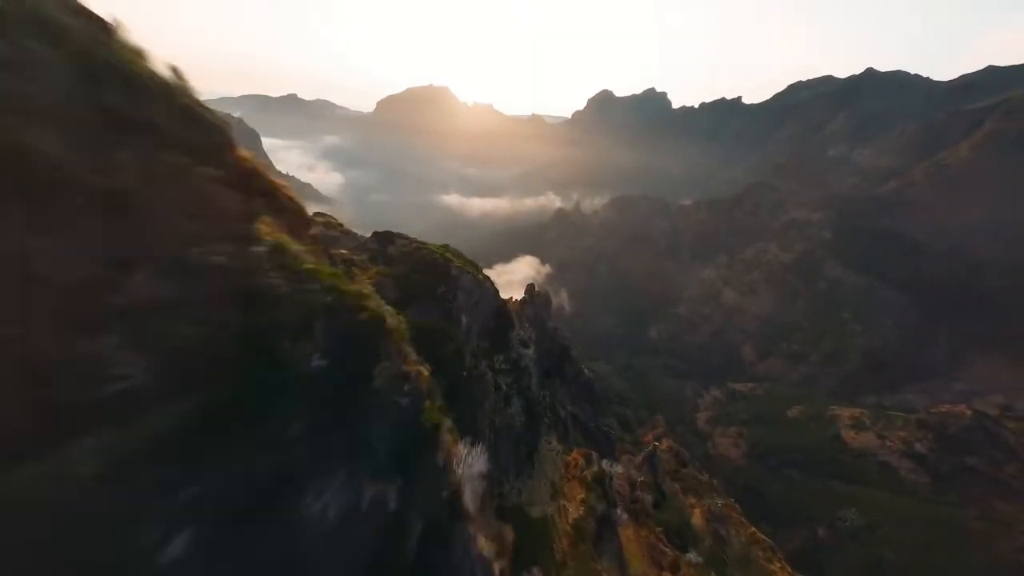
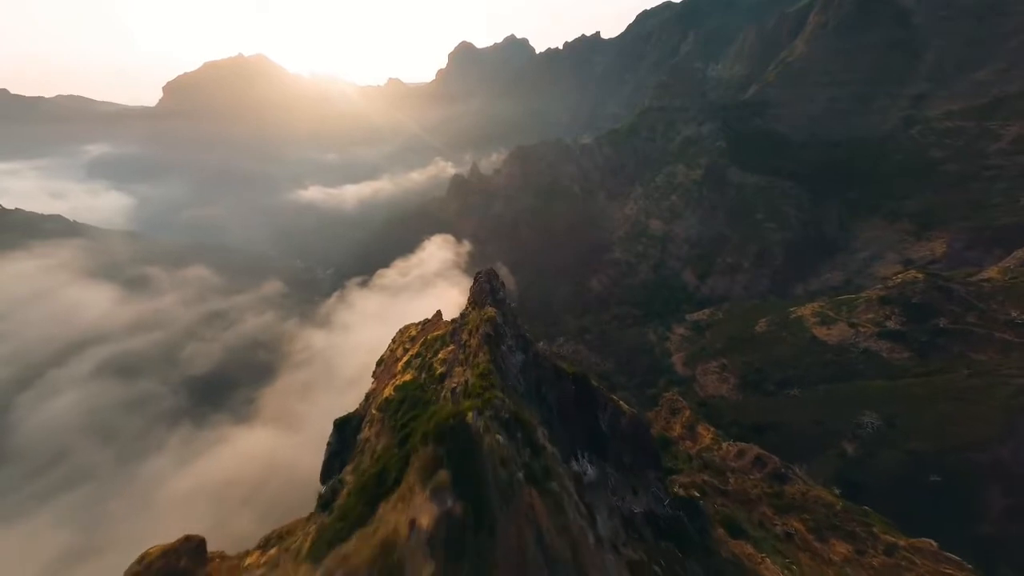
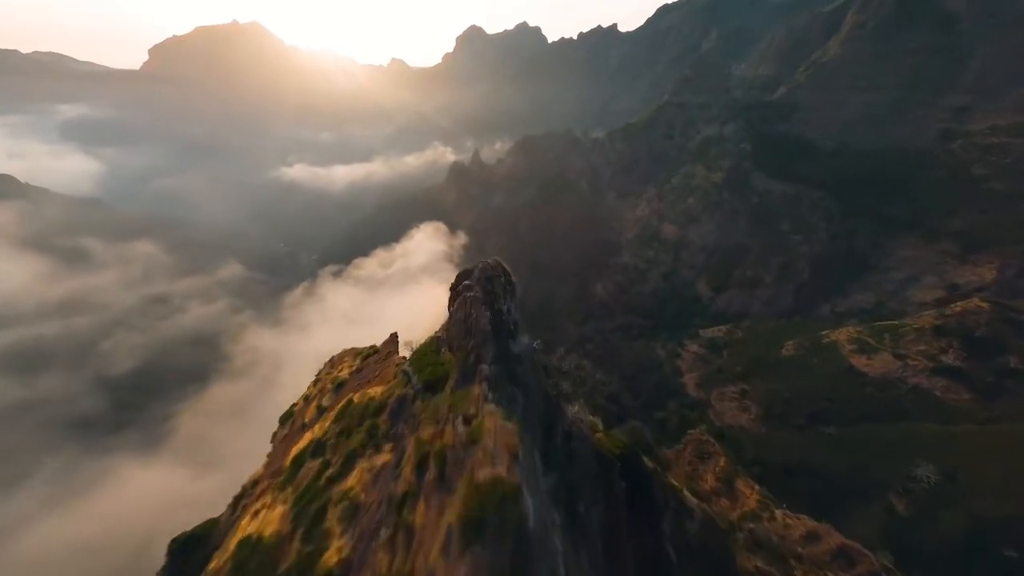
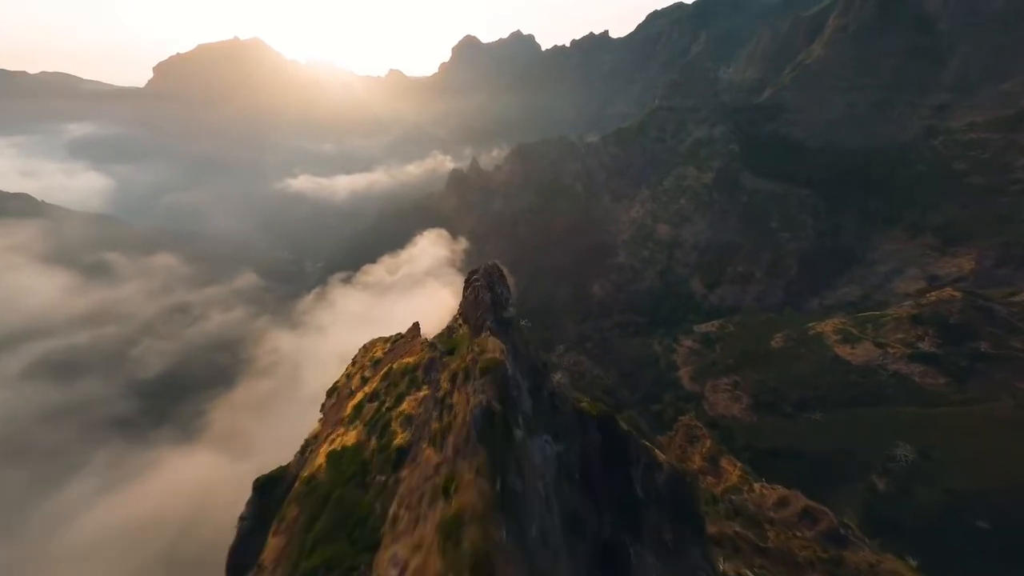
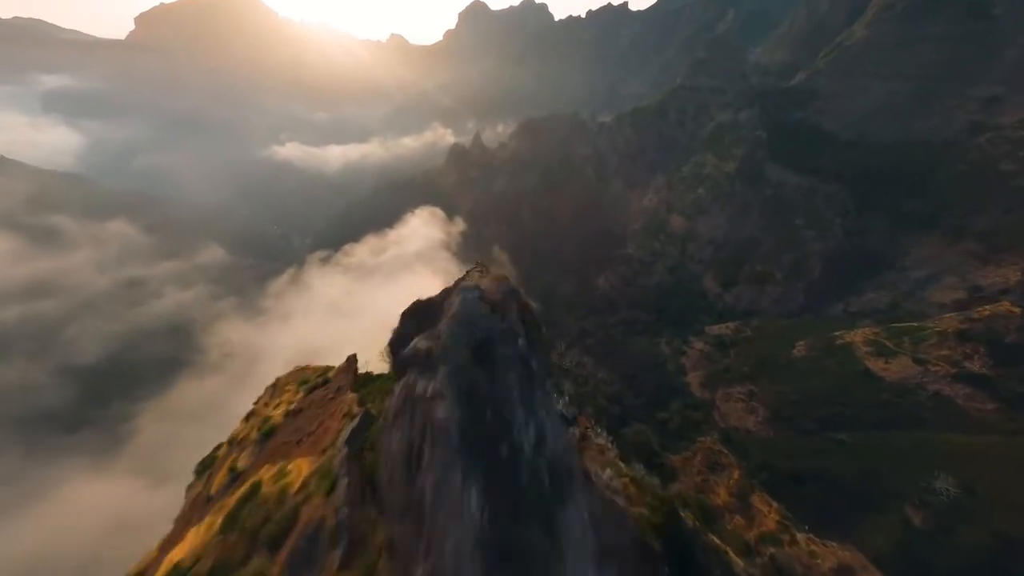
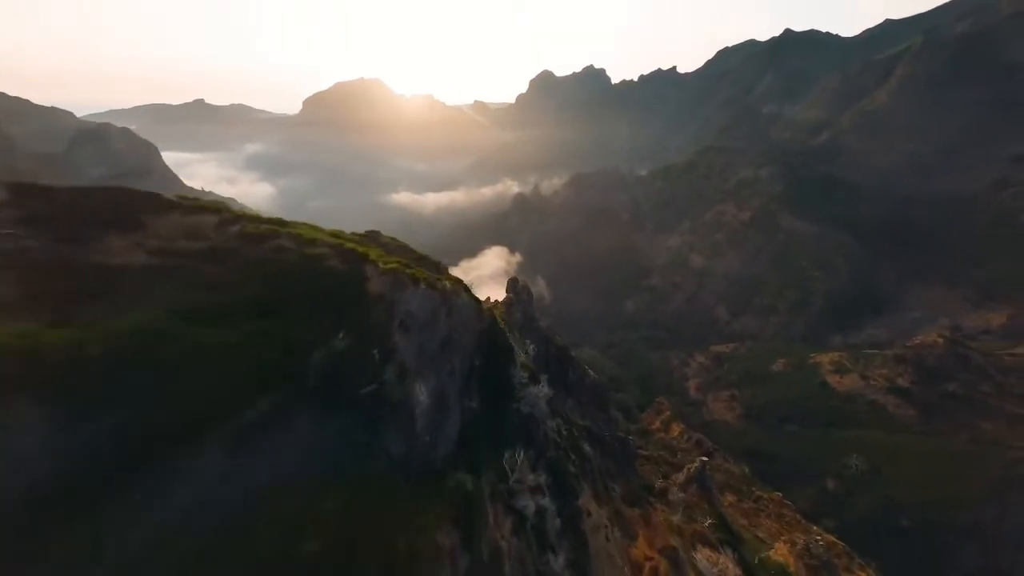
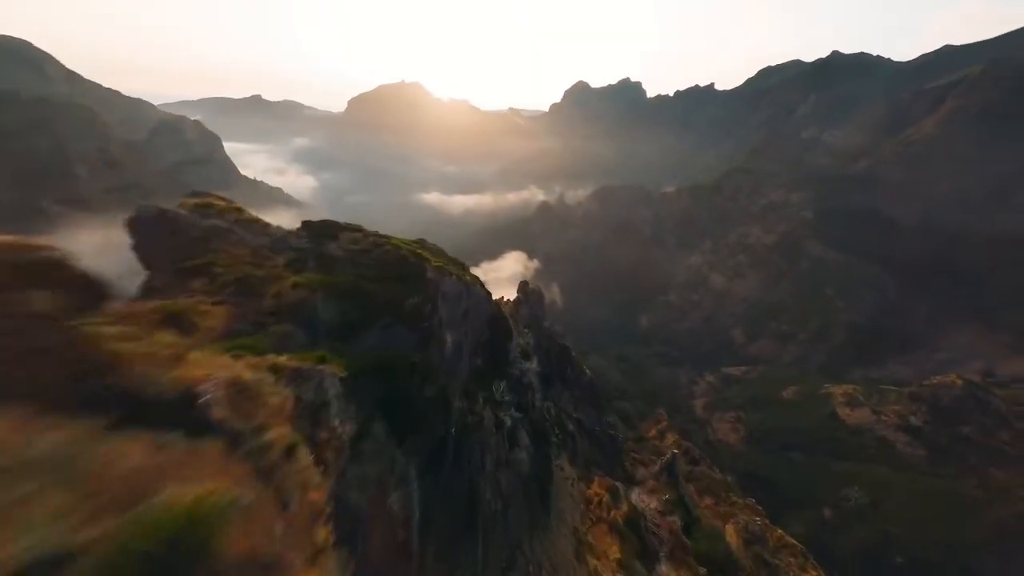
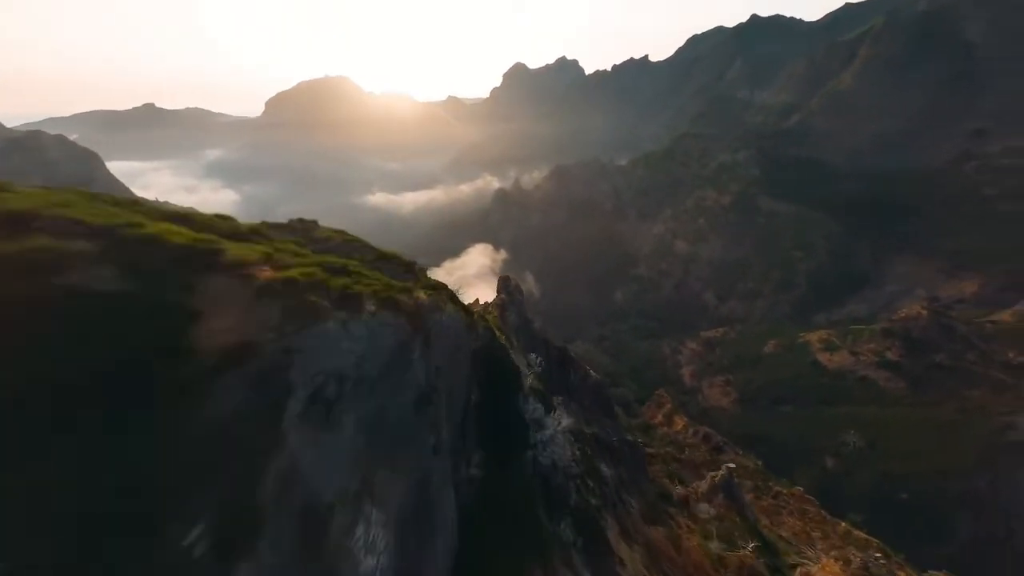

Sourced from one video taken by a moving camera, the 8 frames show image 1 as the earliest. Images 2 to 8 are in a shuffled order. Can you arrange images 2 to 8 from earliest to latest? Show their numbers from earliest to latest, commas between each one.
7, 6, 8, 2, 4, 3, 5
